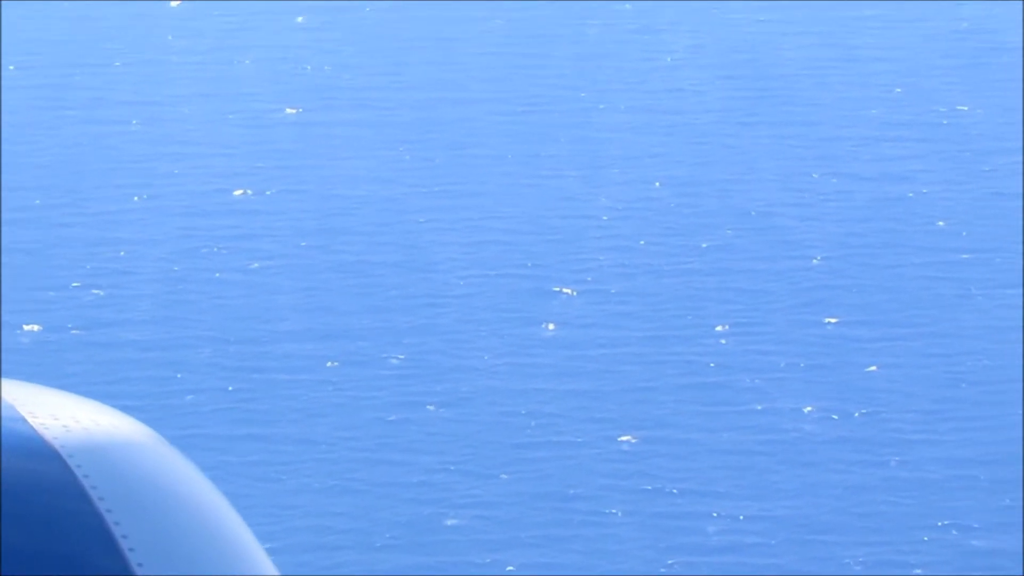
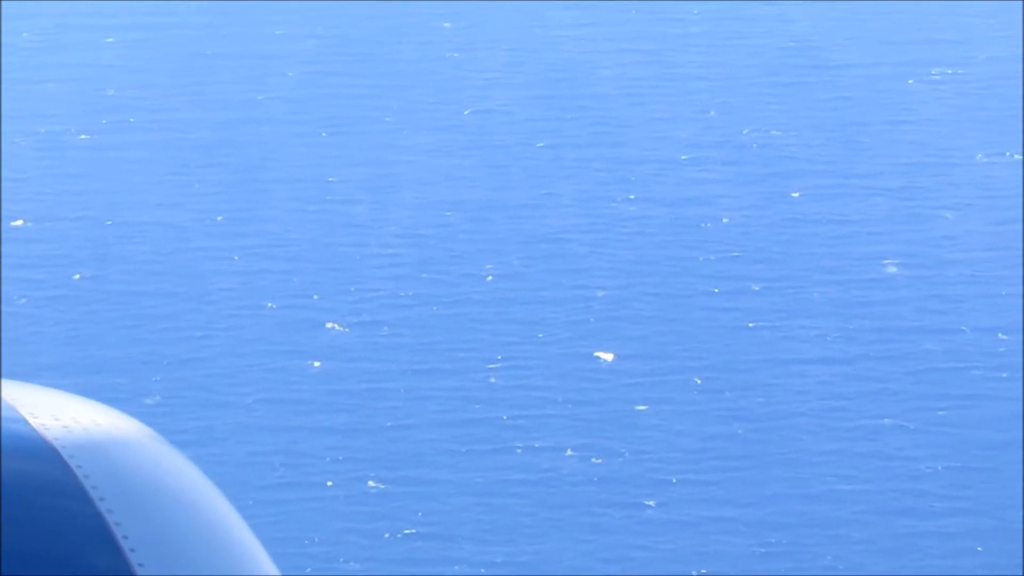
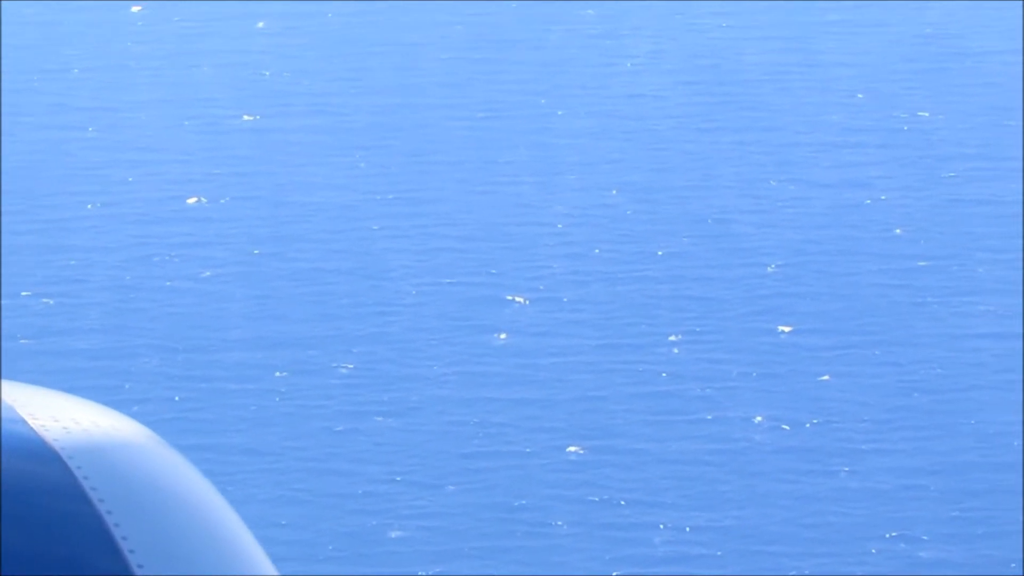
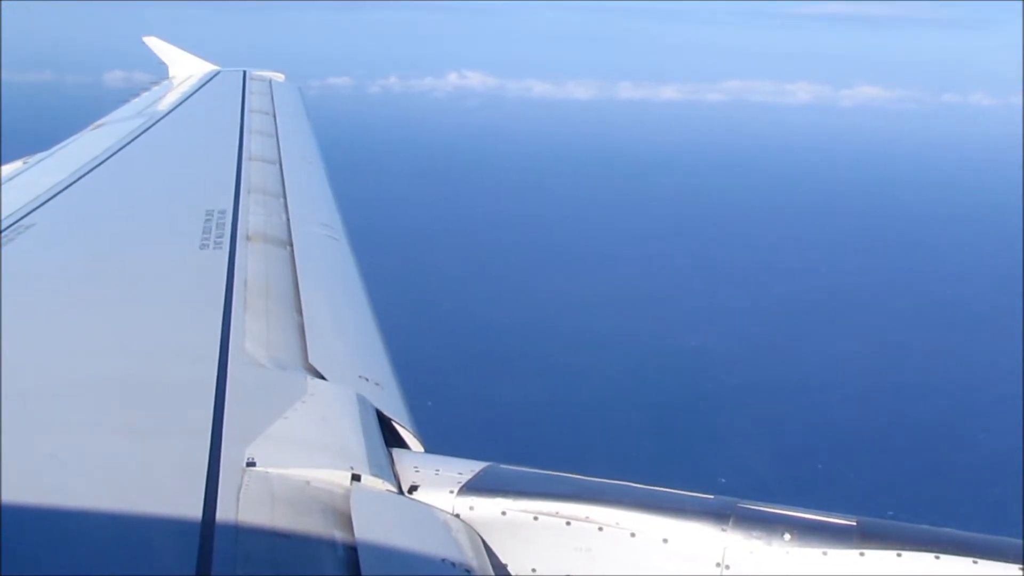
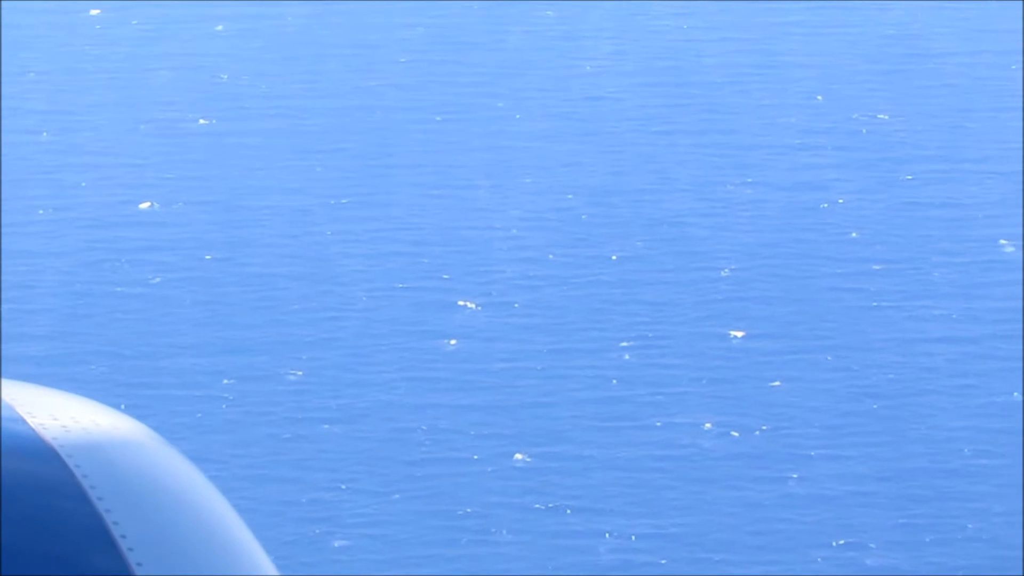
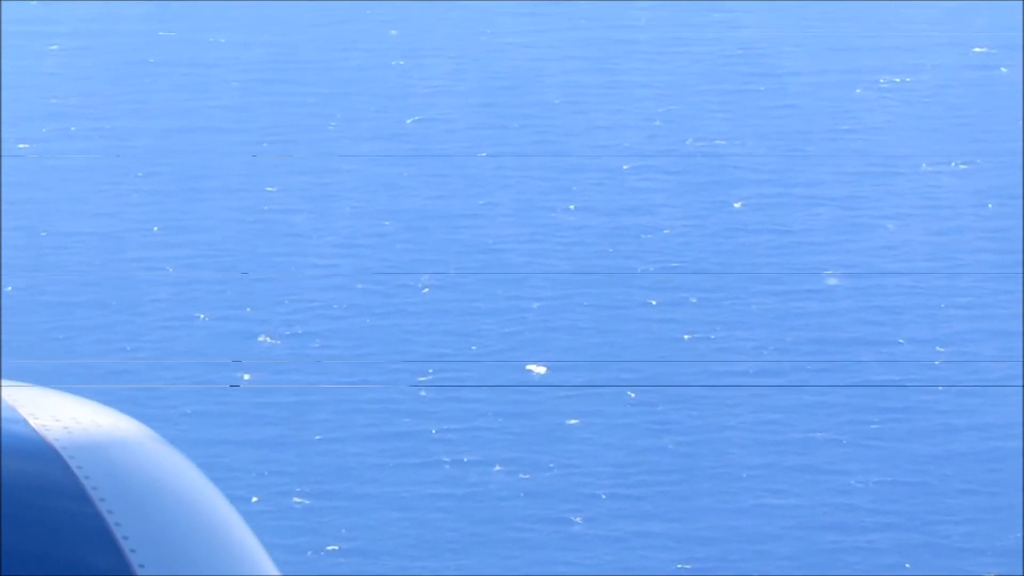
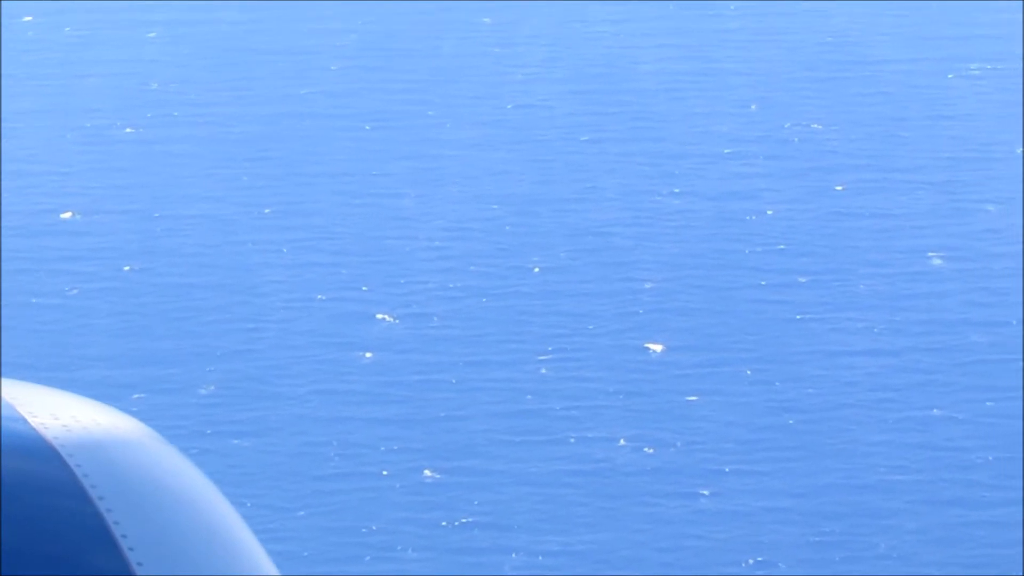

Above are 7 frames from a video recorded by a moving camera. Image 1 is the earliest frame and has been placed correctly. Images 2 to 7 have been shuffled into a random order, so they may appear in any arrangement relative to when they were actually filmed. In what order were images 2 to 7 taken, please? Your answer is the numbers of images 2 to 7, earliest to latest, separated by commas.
3, 5, 7, 2, 6, 4
